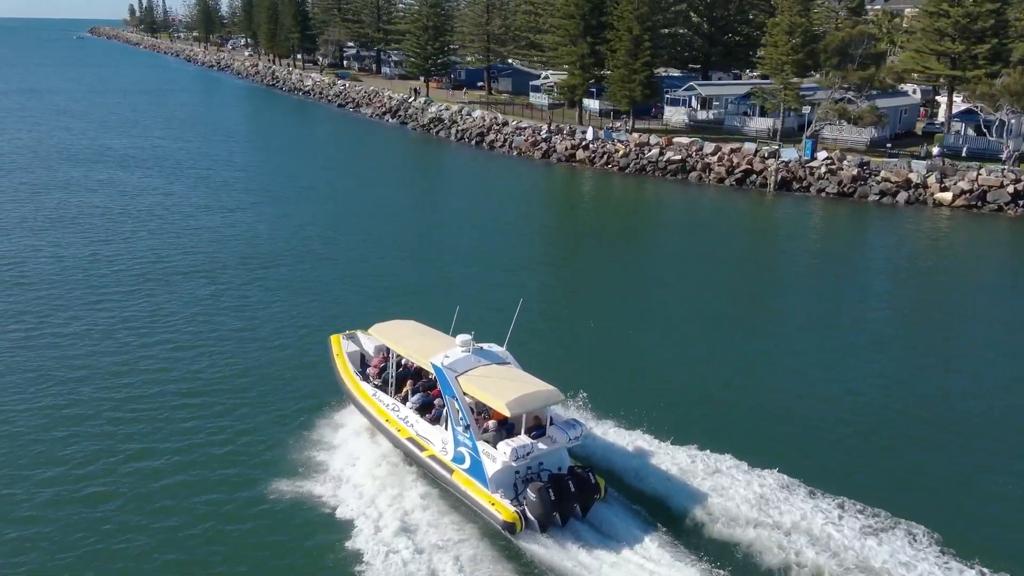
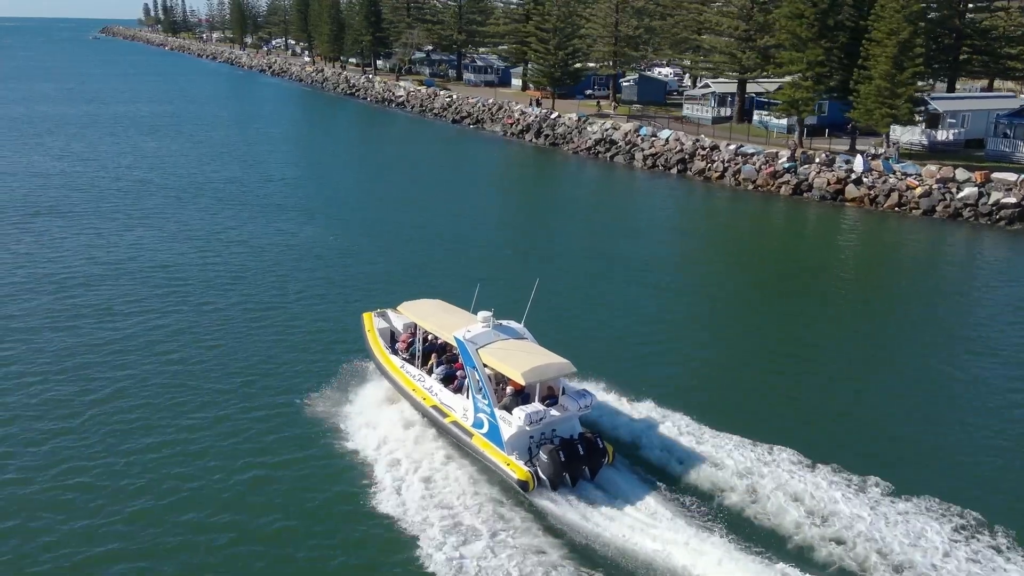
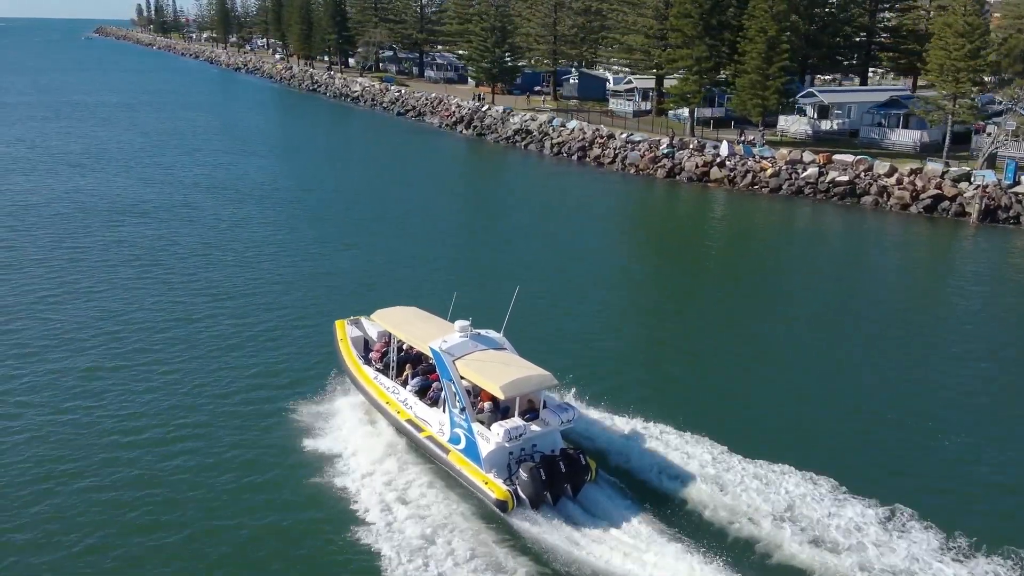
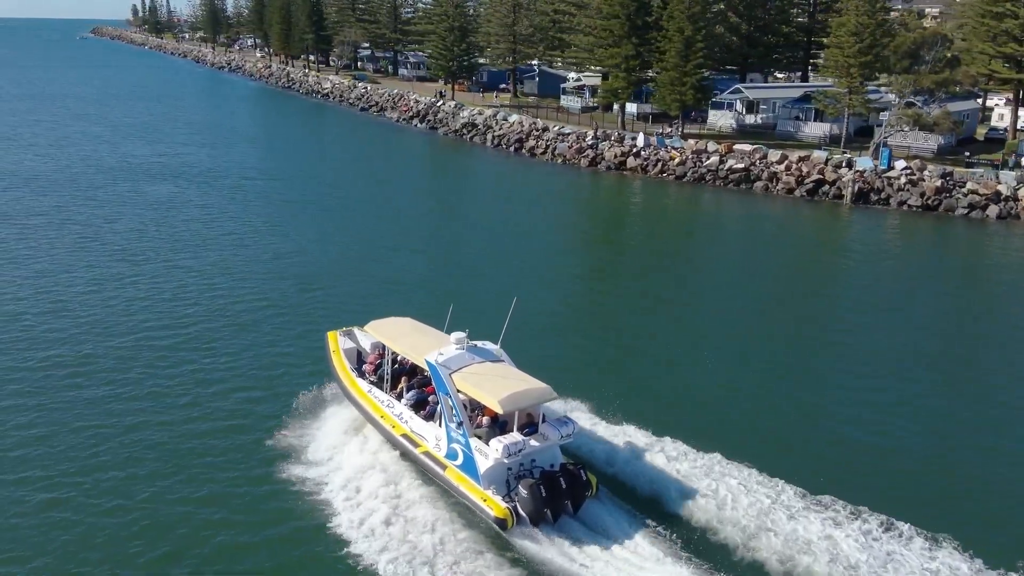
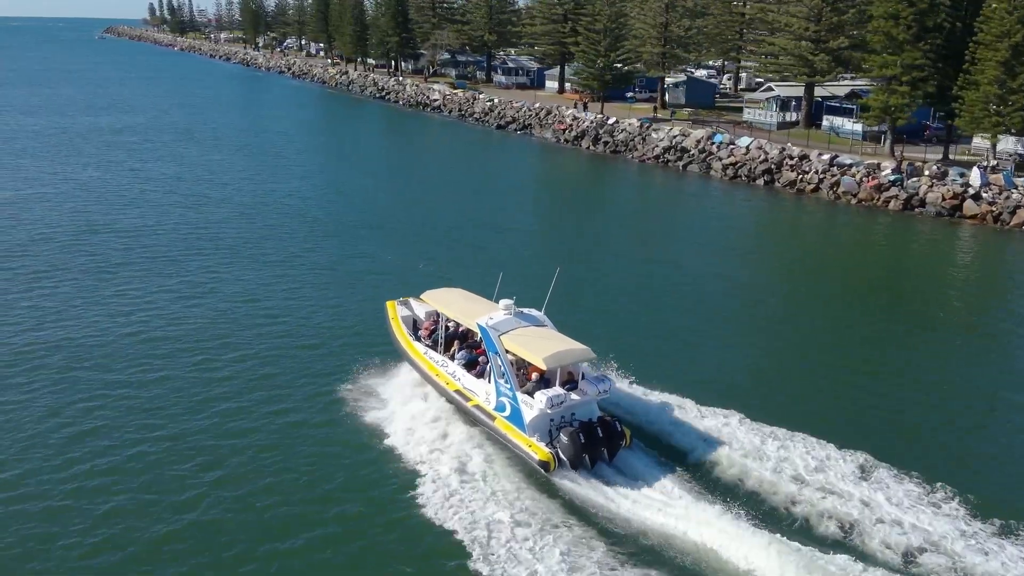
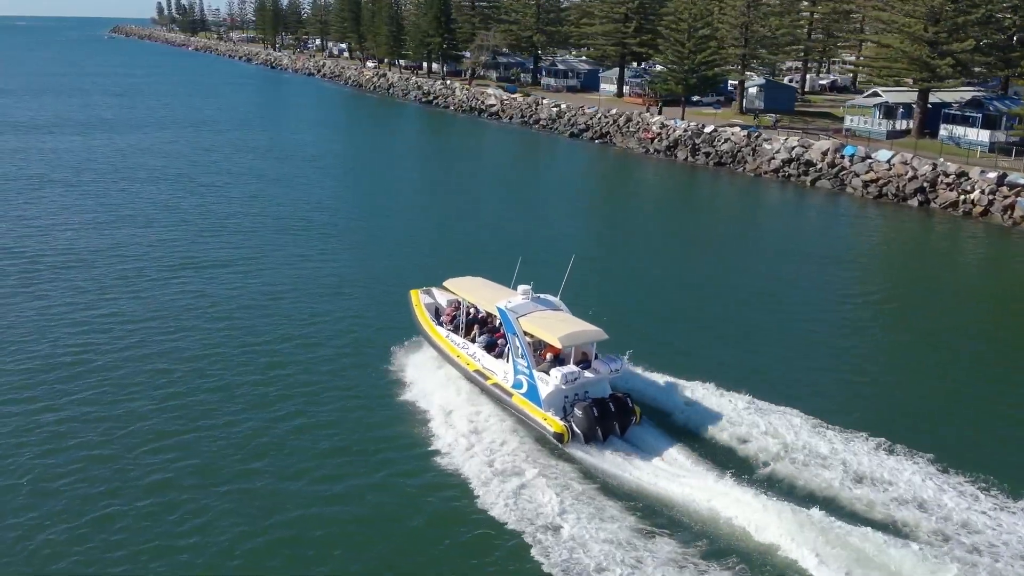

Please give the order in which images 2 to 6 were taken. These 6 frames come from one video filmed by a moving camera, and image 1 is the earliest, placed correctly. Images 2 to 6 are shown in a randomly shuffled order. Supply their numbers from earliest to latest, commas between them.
4, 3, 2, 5, 6
